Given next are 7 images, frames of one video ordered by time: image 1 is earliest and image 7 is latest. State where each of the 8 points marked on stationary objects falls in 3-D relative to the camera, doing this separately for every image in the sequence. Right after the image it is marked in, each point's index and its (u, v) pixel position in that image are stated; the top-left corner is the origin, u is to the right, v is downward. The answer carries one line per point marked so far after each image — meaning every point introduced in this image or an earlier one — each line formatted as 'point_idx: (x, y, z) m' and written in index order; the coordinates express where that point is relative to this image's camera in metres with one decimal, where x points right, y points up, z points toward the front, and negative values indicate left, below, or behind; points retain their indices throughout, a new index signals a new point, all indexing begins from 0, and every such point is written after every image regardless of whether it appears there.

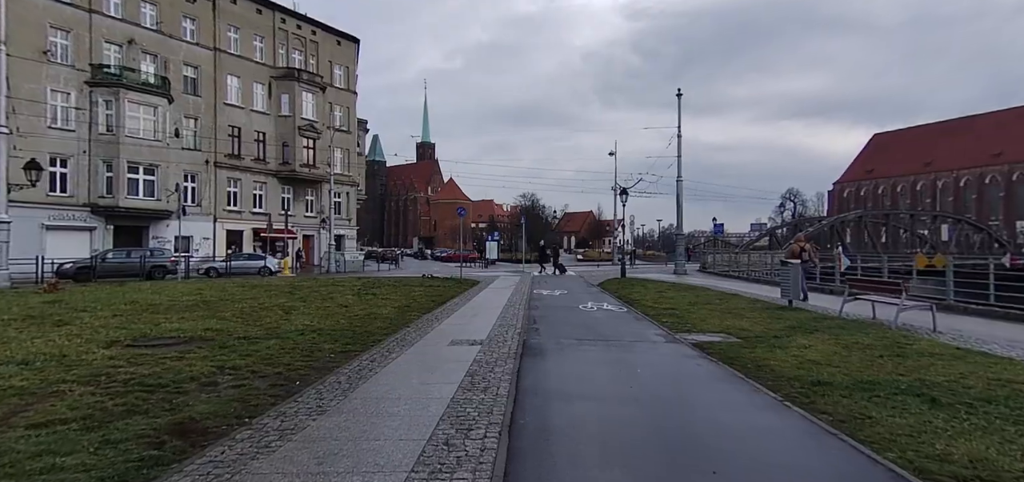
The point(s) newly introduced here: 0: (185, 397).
0: (-4.3, -2.0, +6.6) m
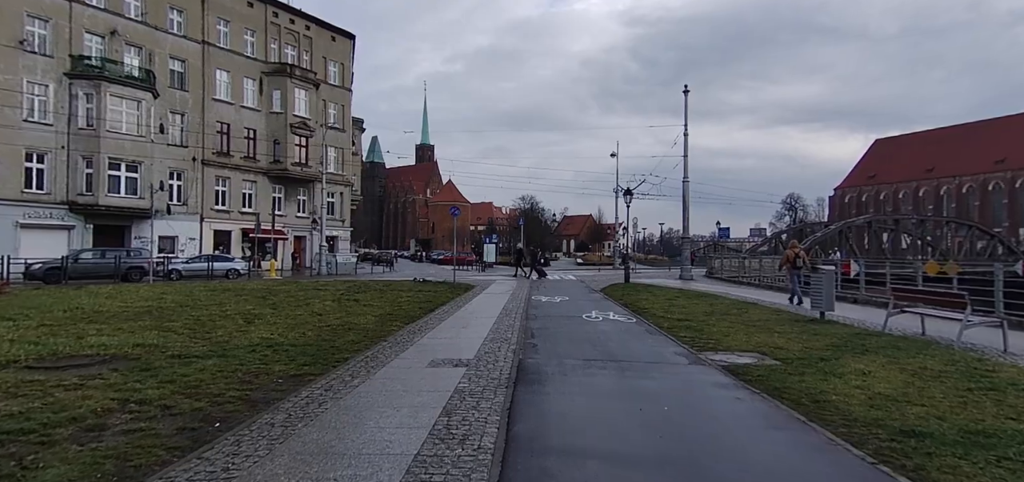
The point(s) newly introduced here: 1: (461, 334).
0: (-4.4, -2.0, +4.8) m
1: (-1.2, -2.2, +12.1) m
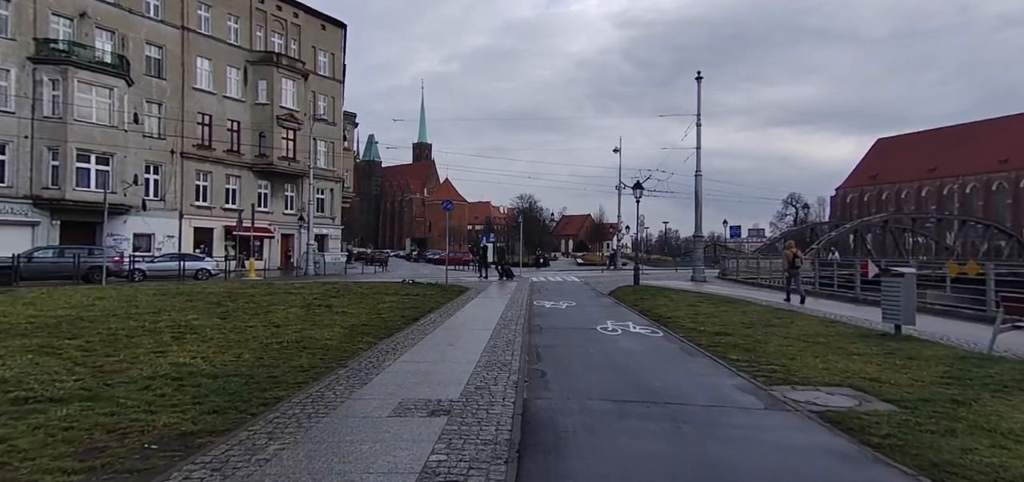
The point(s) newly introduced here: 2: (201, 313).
0: (-4.4, -1.9, +2.0) m
1: (-1.2, -2.1, +9.3) m
2: (-8.3, -1.9, +13.5) m
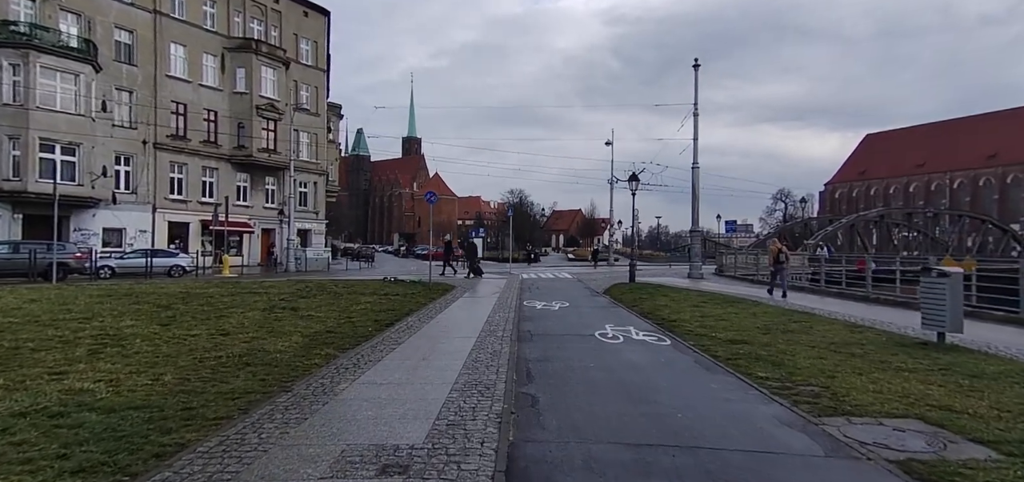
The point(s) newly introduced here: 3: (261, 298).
0: (-4.5, -1.9, +0.3) m
1: (-1.4, -2.0, +7.7) m
2: (-8.6, -1.8, +11.8) m
3: (-8.0, -1.8, +16.2) m
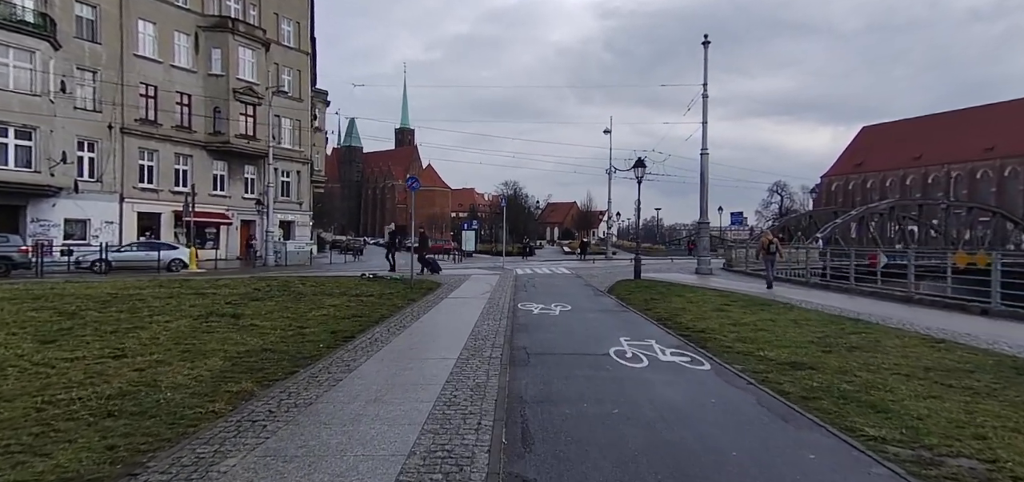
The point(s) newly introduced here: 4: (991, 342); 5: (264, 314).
0: (-4.5, -1.9, -2.3) m
1: (-1.5, -1.9, +5.1) m
2: (-8.8, -1.6, +9.1) m
3: (-8.2, -1.6, +13.6) m
4: (+9.0, -1.8, +9.8) m
5: (-6.0, -1.7, +12.3) m
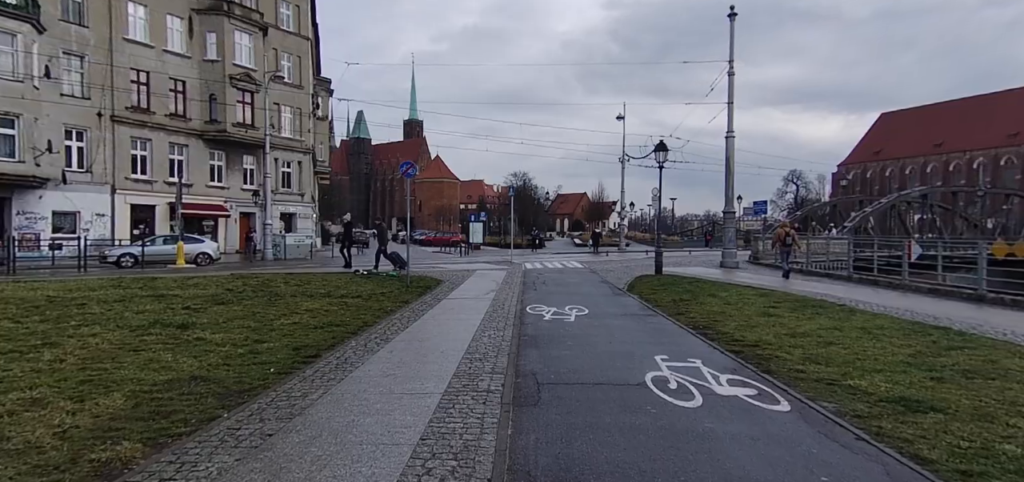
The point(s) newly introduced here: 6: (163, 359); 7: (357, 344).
0: (-4.6, -2.0, -4.4) m
1: (-1.5, -1.9, +3.0) m
2: (-8.7, -1.6, +7.1) m
3: (-8.0, -1.5, +11.6) m
4: (+9.0, -1.7, +7.4) m
5: (-5.8, -1.6, +10.2) m
6: (-5.2, -1.7, +7.7) m
7: (-2.7, -1.8, +9.1) m
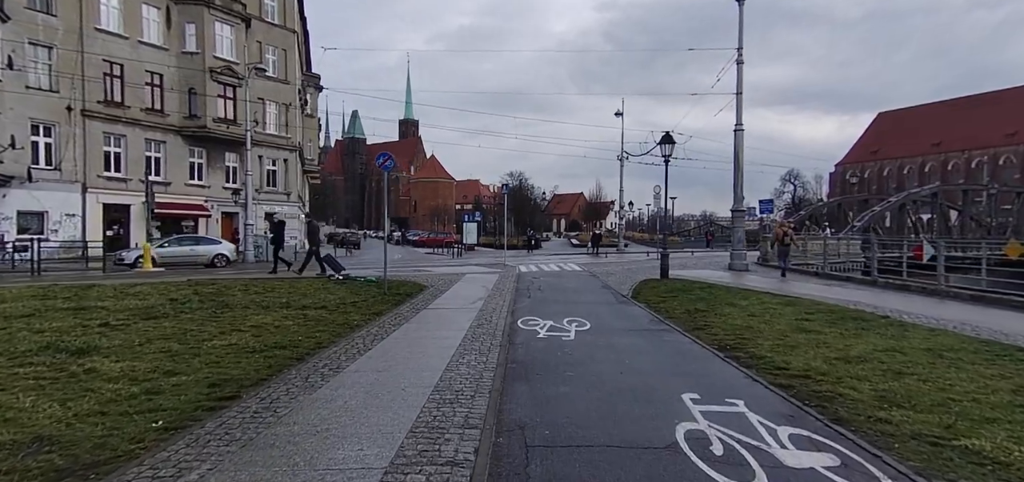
0: (-4.8, -2.0, -6.3) m
1: (-1.7, -1.9, +1.0) m
2: (-8.9, -1.6, +5.1) m
3: (-8.3, -1.5, +9.6) m
4: (+8.8, -1.7, +5.5) m
5: (-6.1, -1.7, +8.2) m
6: (-5.5, -1.8, +5.7) m
7: (-3.0, -1.8, +7.2) m
